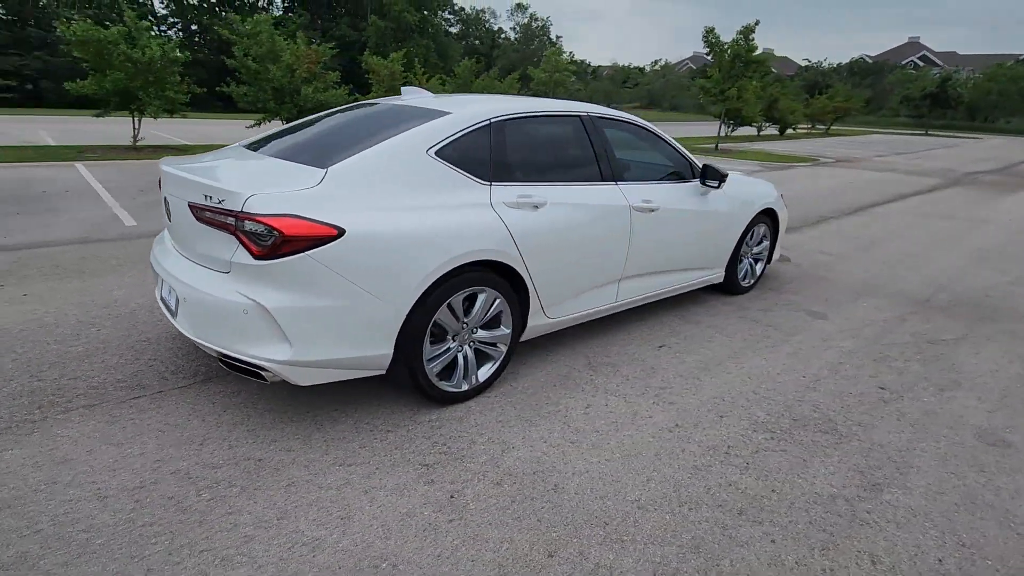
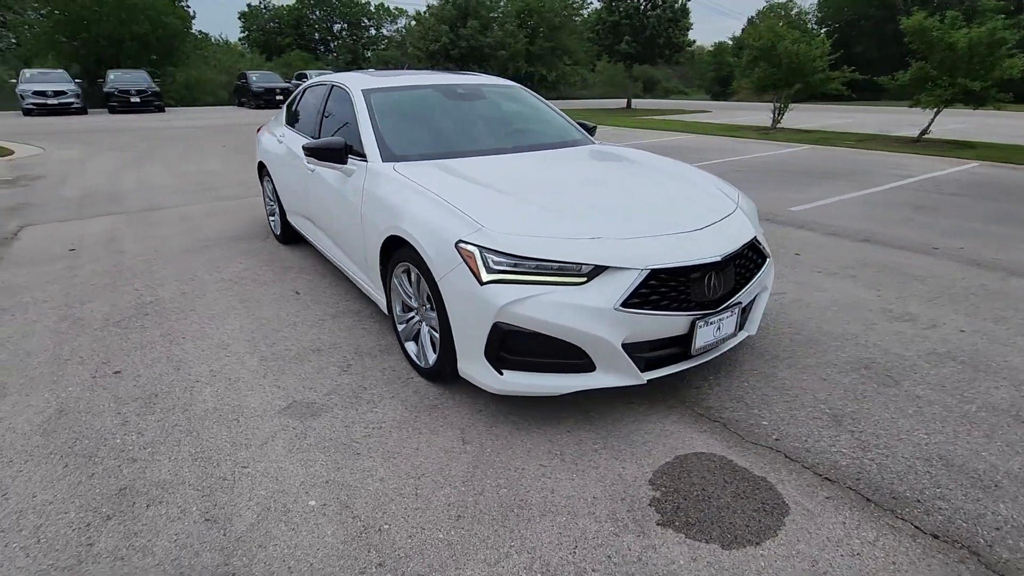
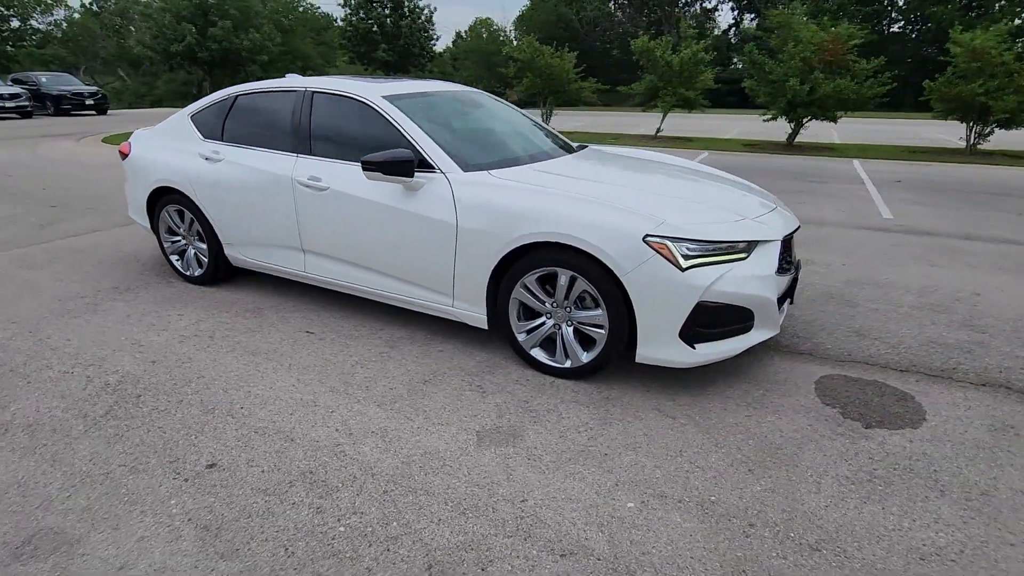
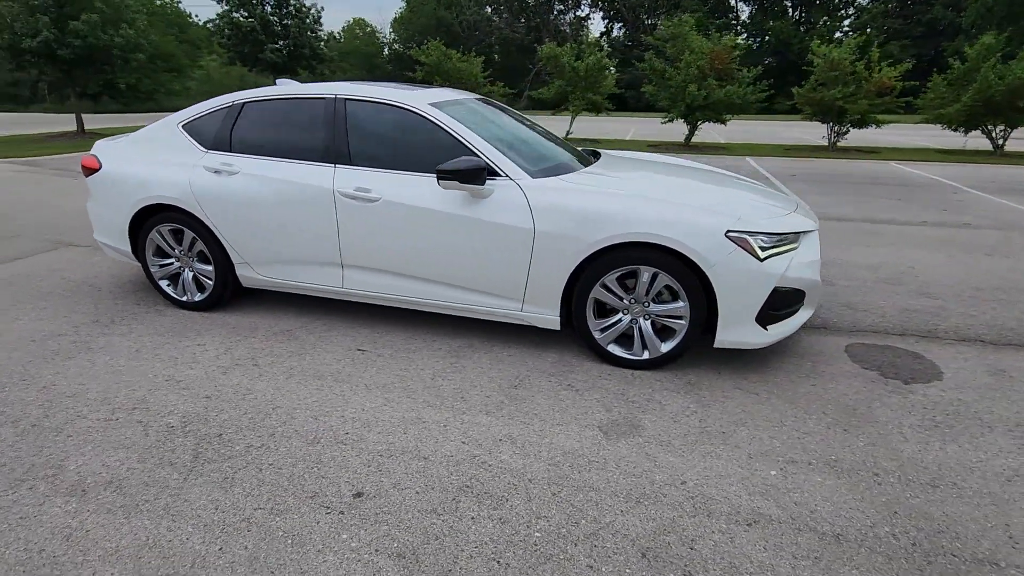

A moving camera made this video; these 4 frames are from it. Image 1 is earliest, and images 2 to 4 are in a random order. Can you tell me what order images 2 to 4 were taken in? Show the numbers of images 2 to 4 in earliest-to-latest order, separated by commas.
4, 3, 2
